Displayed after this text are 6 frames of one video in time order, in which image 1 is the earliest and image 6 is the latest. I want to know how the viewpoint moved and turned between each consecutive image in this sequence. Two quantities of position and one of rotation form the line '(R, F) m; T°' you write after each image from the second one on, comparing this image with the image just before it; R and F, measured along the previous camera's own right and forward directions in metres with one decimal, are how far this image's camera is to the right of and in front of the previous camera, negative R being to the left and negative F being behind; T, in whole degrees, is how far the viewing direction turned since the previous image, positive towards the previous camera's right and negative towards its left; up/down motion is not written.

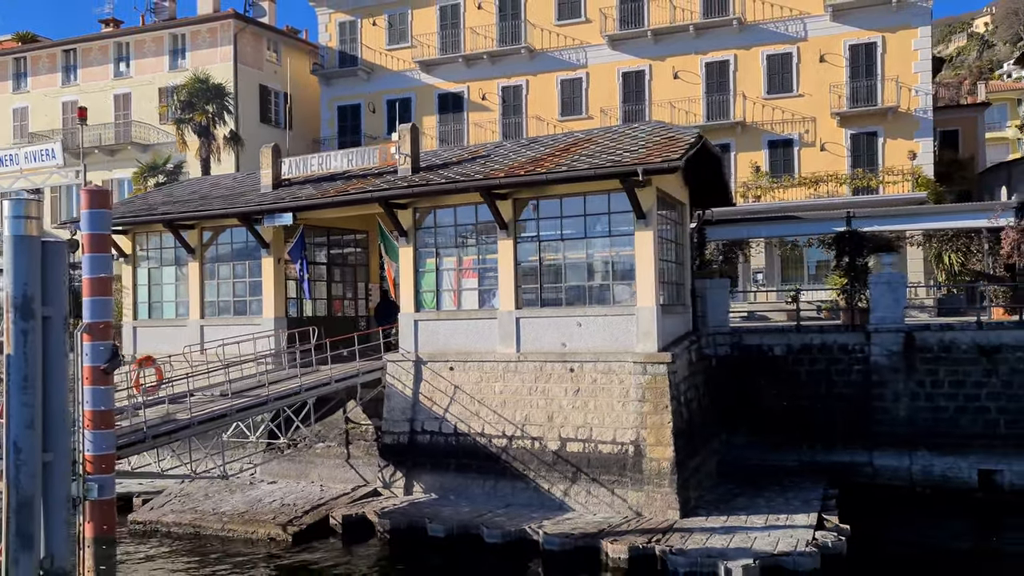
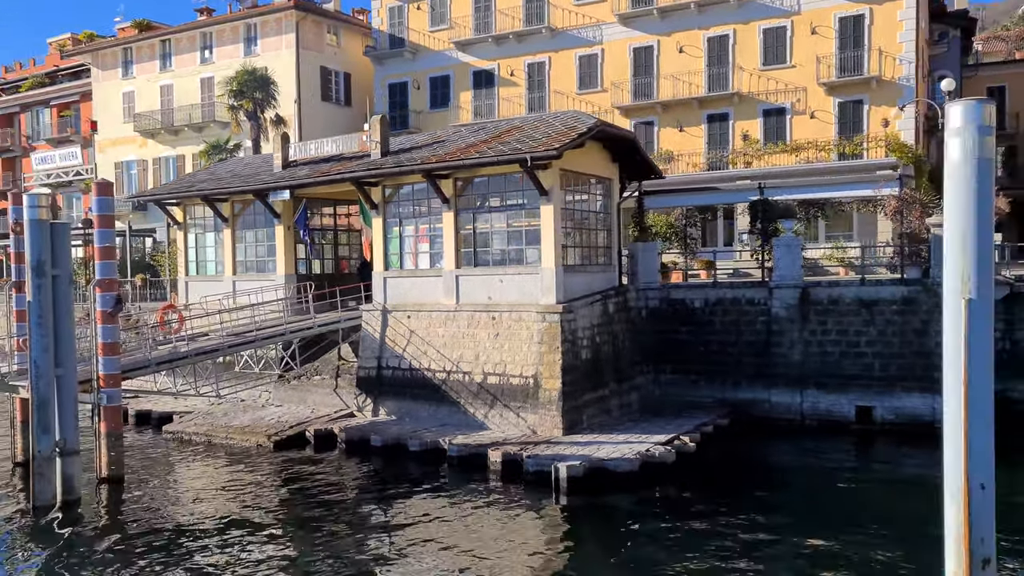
(+3.7, -3.0) m; -8°
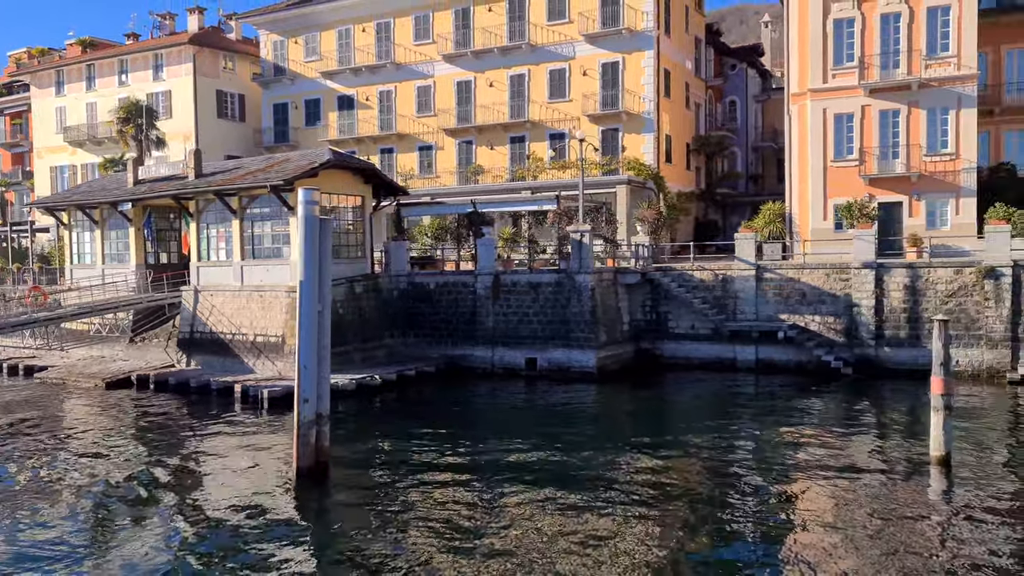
(+6.4, -7.2) m; 0°
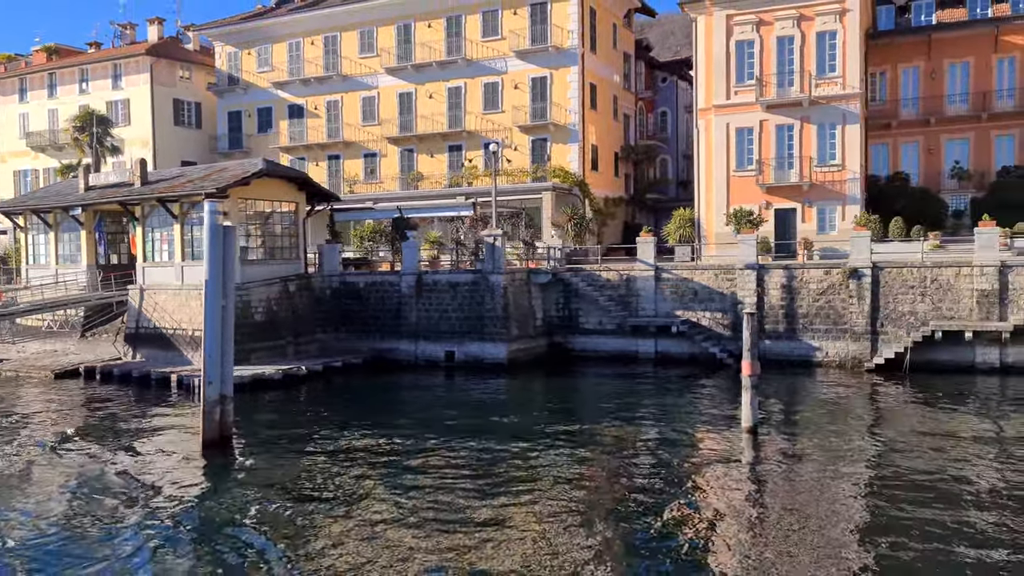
(+1.8, -2.4) m; +1°
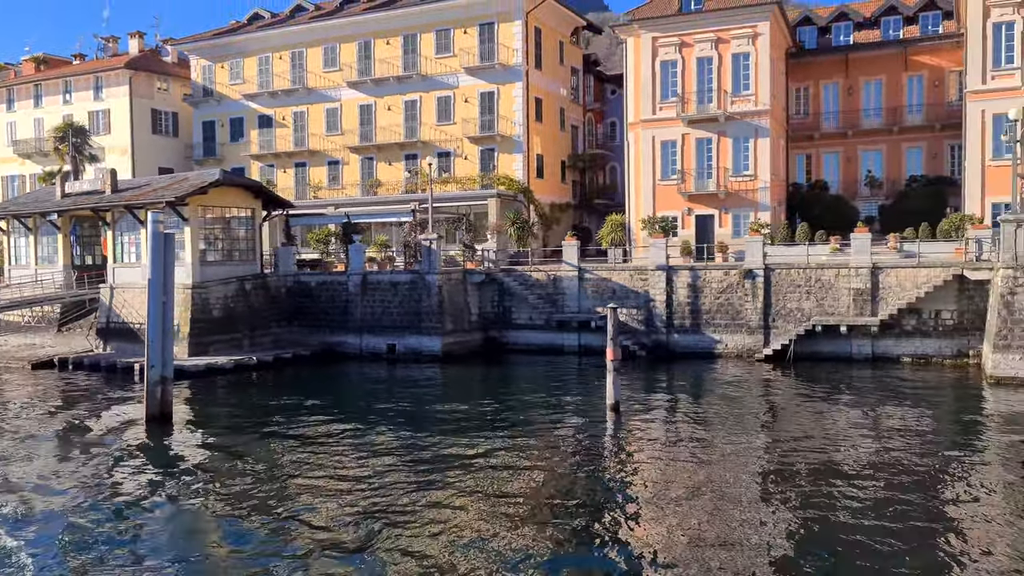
(+2.1, -2.8) m; 0°
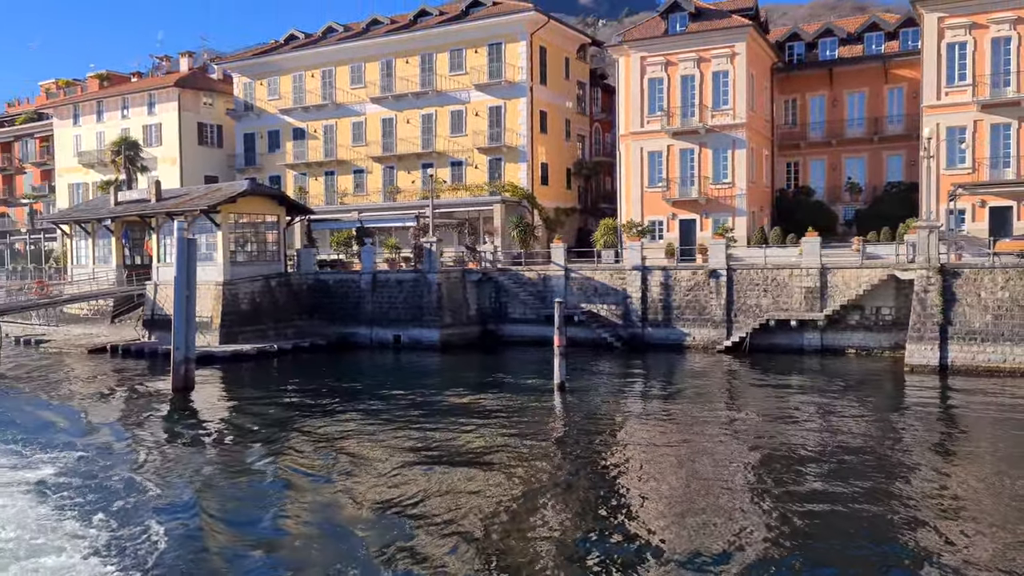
(+2.3, -3.4) m; -4°
